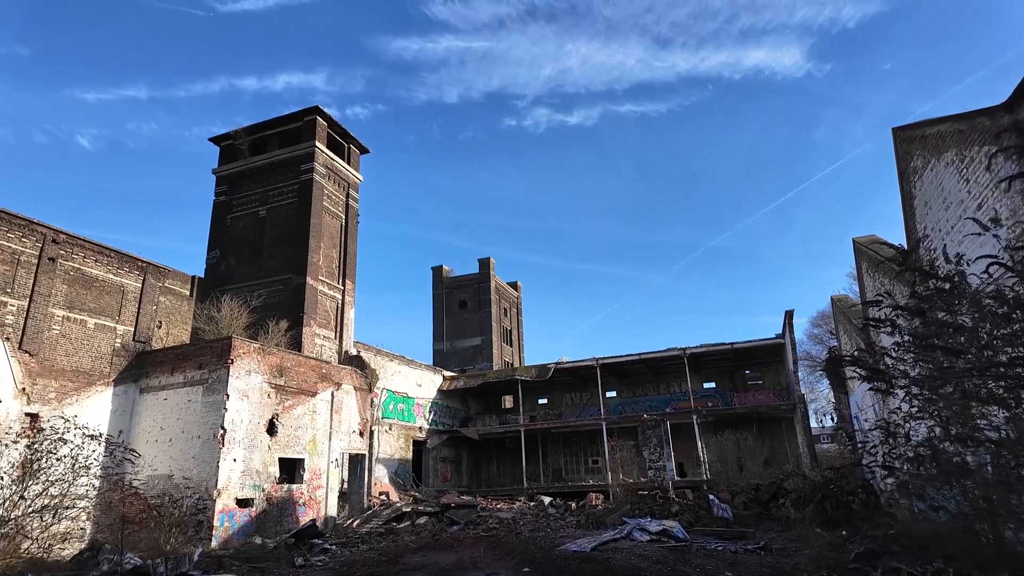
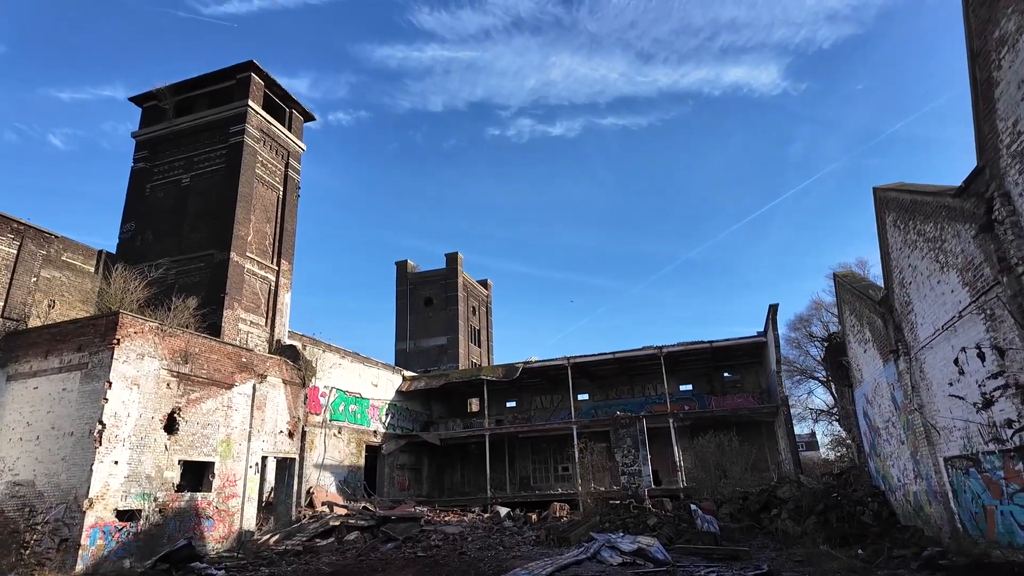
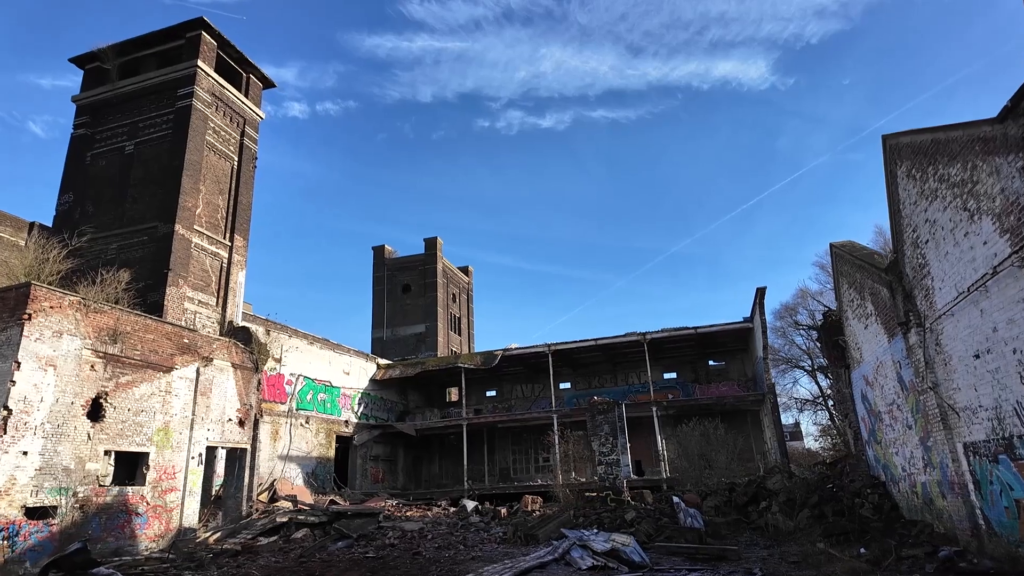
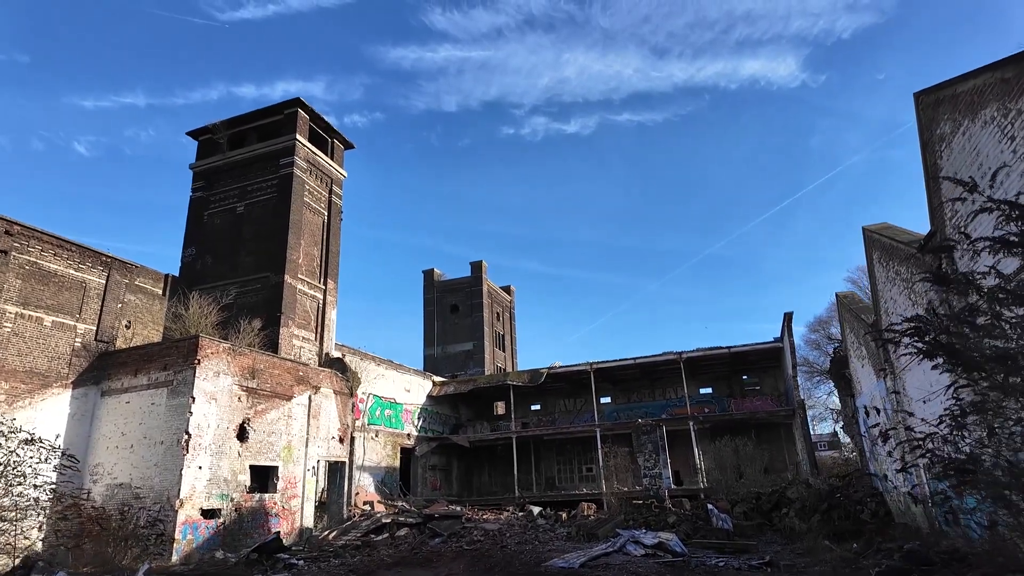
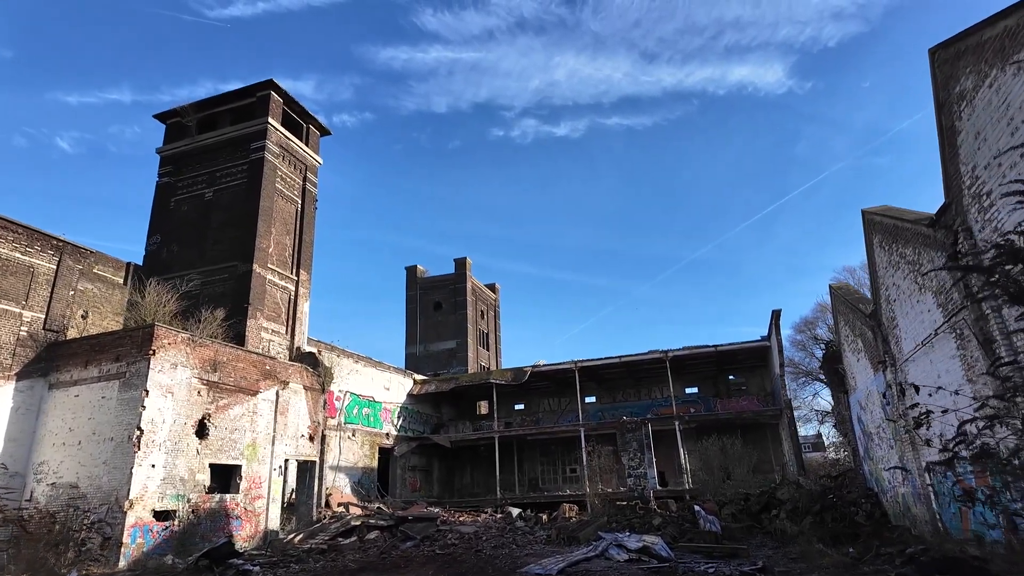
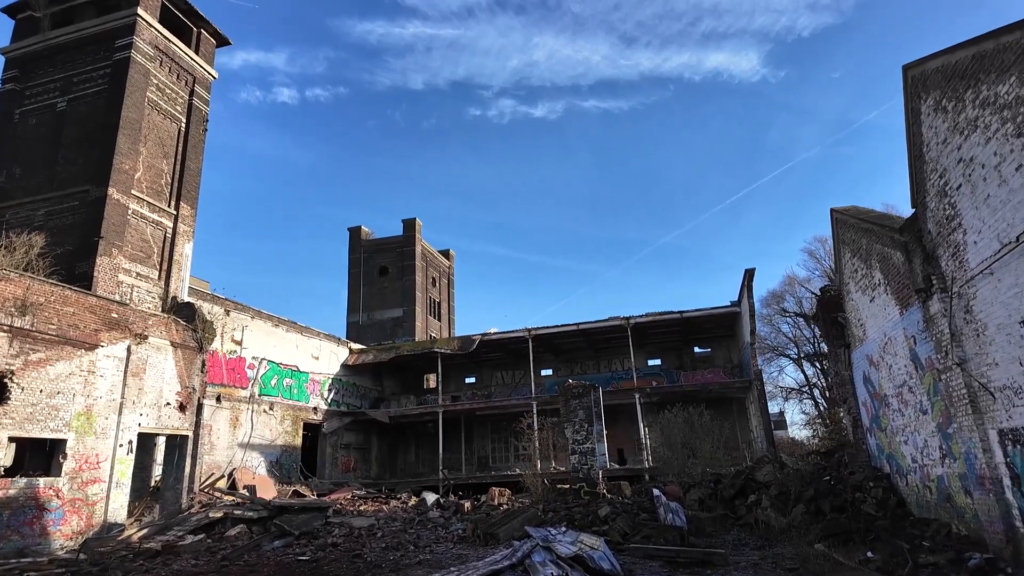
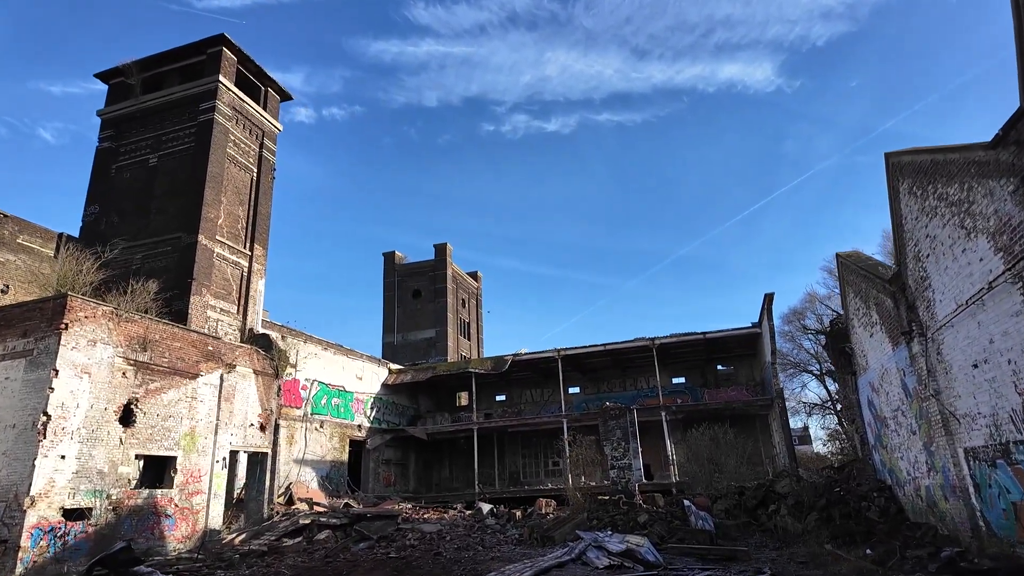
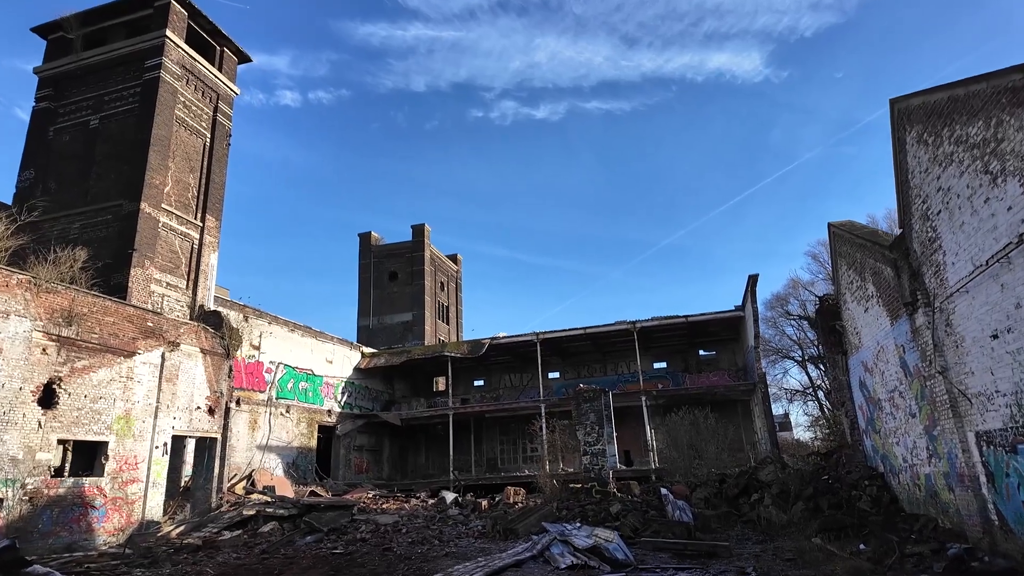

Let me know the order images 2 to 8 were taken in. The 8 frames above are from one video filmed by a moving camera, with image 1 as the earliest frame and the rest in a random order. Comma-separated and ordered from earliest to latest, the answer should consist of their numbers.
4, 5, 2, 7, 3, 8, 6
